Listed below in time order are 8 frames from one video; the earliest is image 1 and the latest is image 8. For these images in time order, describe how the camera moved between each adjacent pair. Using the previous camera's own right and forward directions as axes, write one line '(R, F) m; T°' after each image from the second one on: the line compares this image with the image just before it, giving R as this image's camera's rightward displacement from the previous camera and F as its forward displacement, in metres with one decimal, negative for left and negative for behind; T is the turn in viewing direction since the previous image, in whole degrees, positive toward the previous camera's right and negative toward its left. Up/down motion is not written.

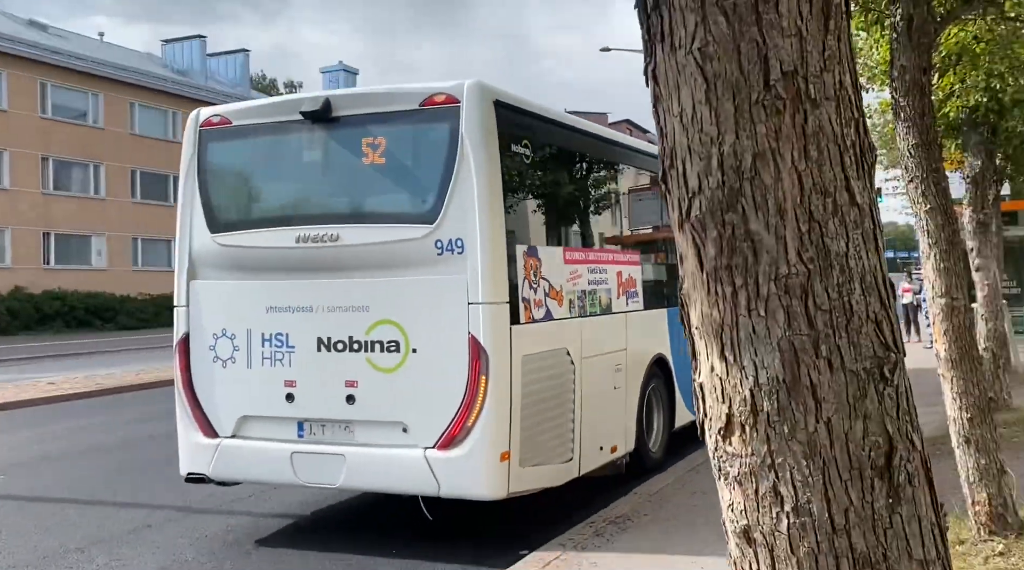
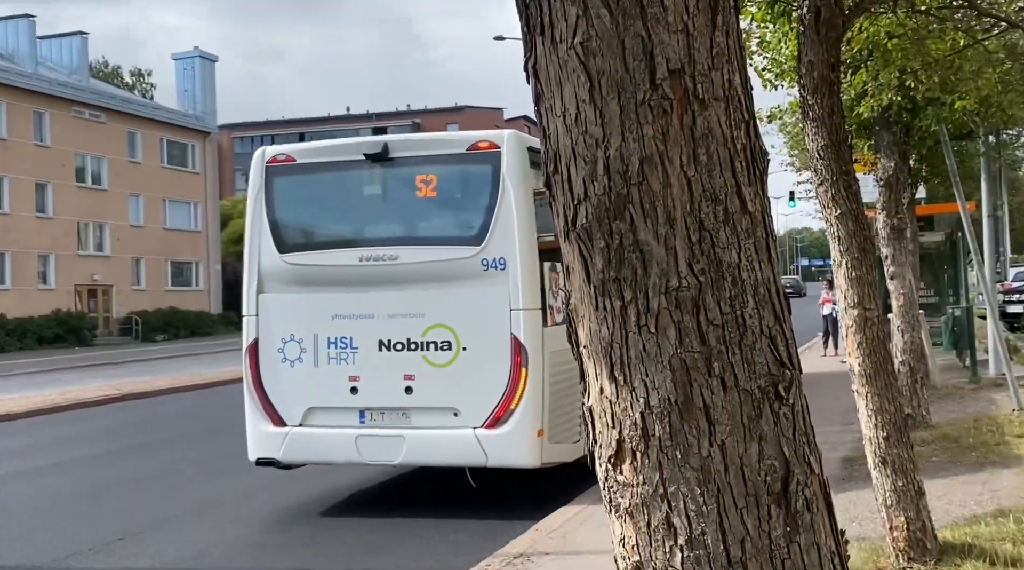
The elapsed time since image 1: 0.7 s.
(-0.1, +0.3) m; +7°
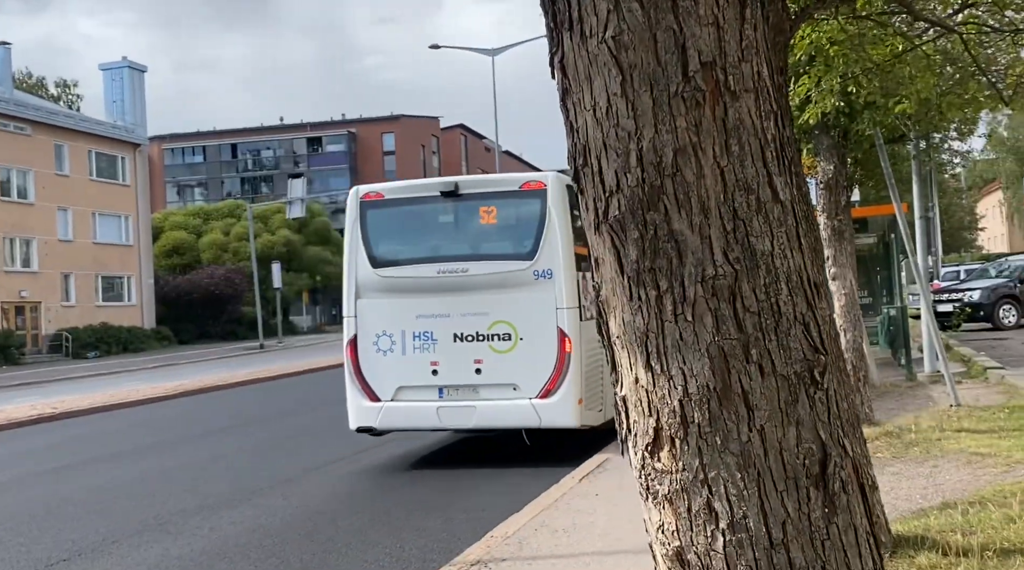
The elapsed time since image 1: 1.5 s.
(-0.2, 0.0) m; +3°
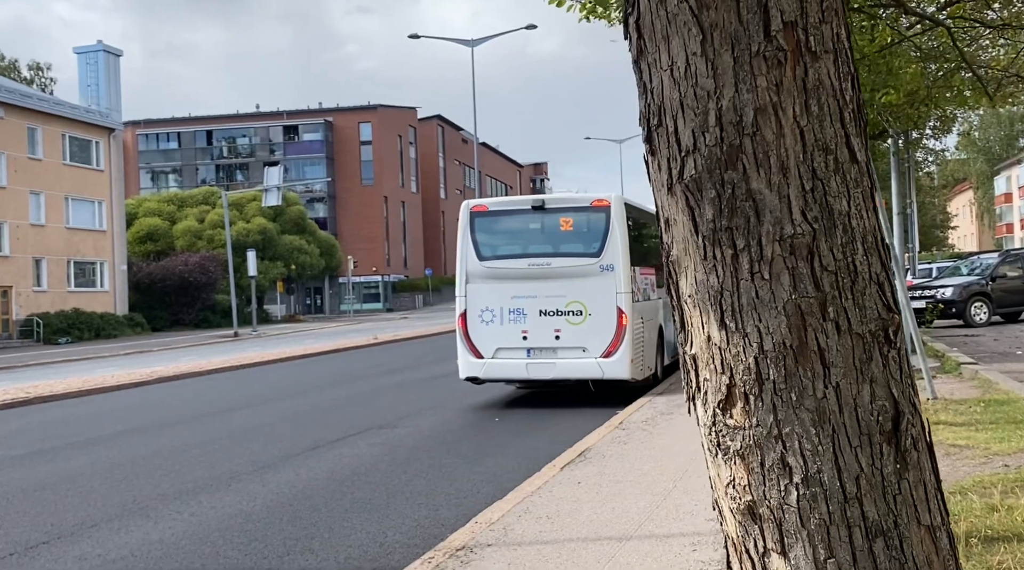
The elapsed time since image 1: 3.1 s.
(-0.3, 0.0) m; +1°
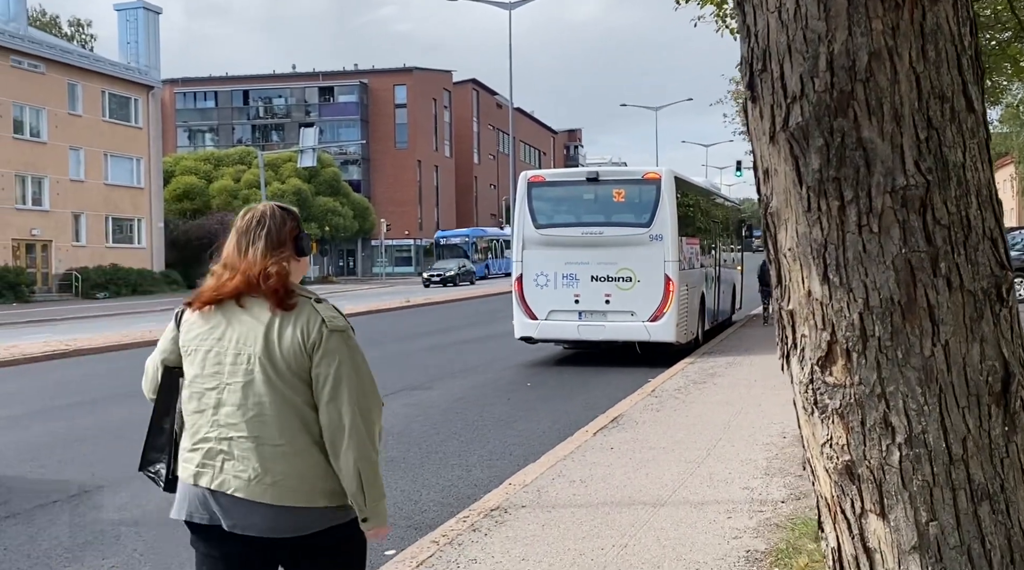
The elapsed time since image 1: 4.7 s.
(-0.2, +0.1) m; -2°
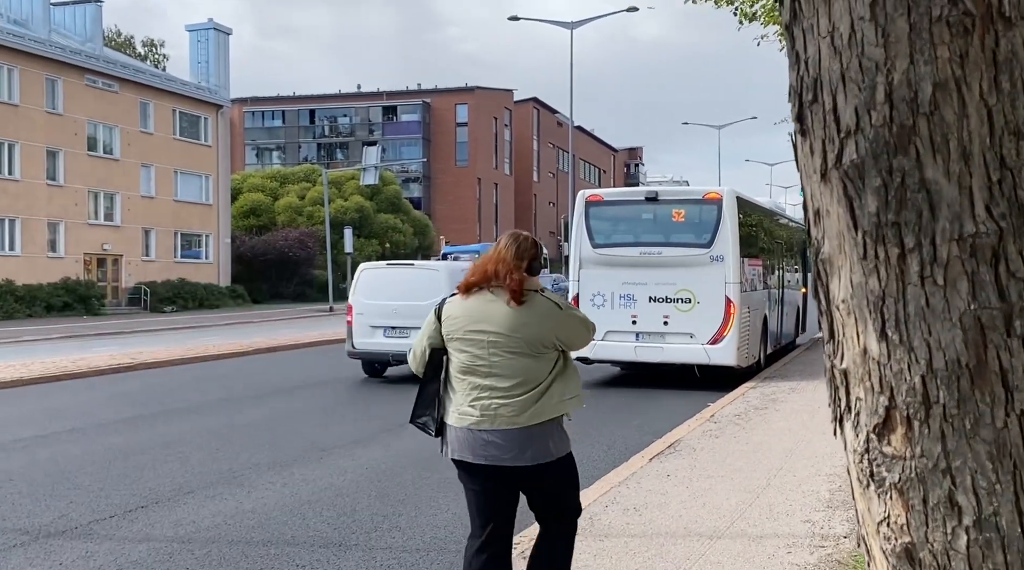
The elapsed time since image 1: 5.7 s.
(+0.1, +0.3) m; -3°
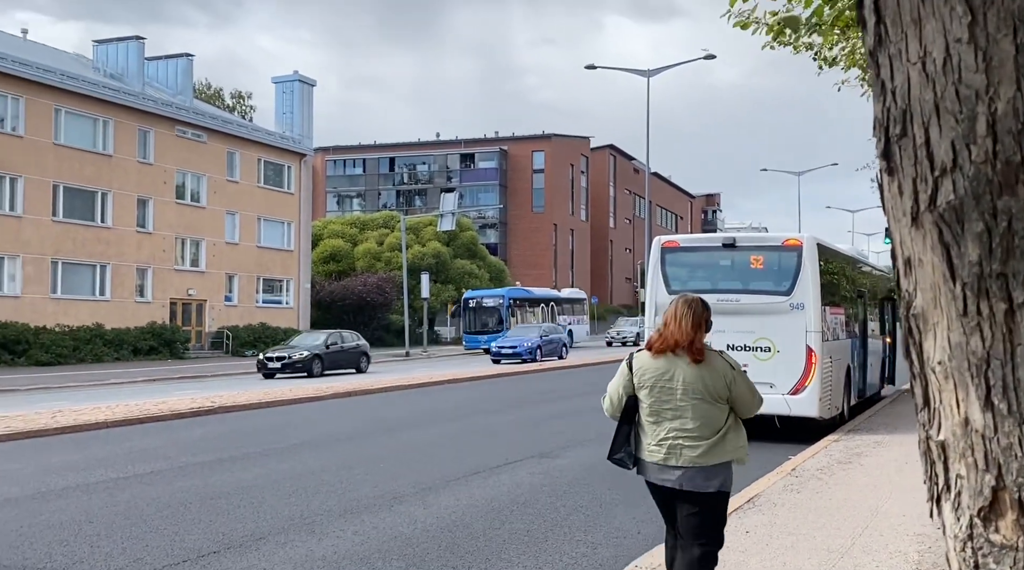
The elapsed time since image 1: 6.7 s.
(+0.1, +0.3) m; -4°
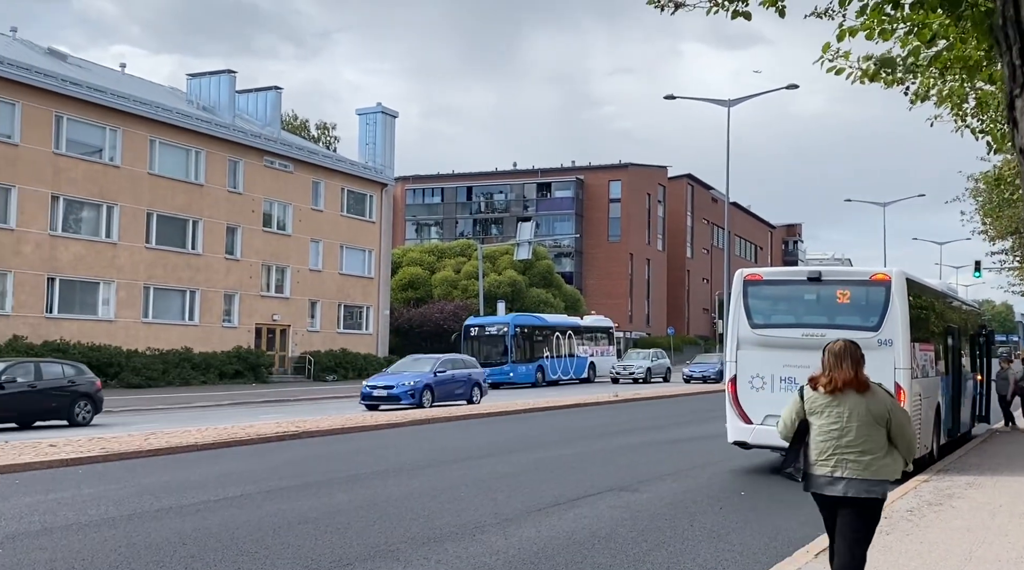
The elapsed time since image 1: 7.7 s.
(-0.2, -0.3) m; -4°
